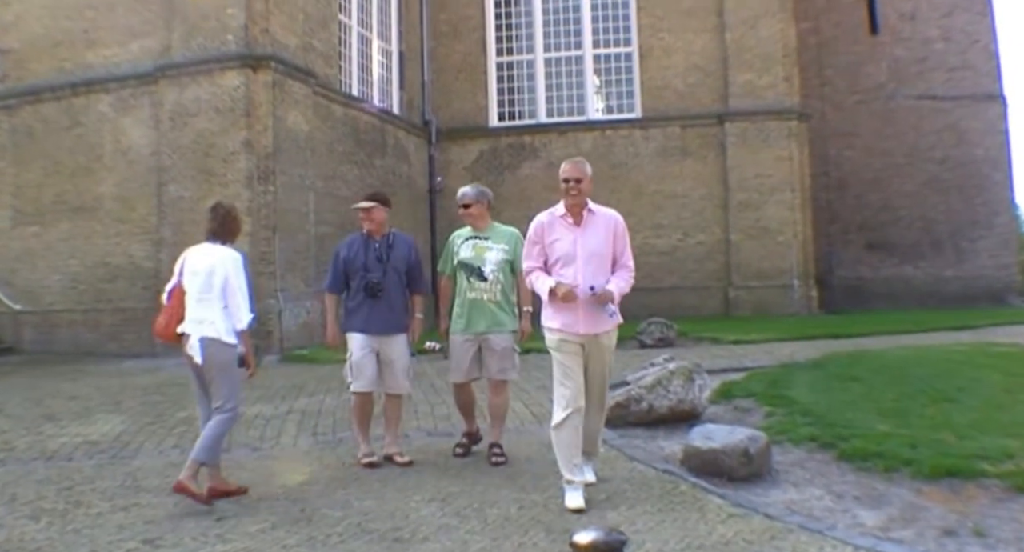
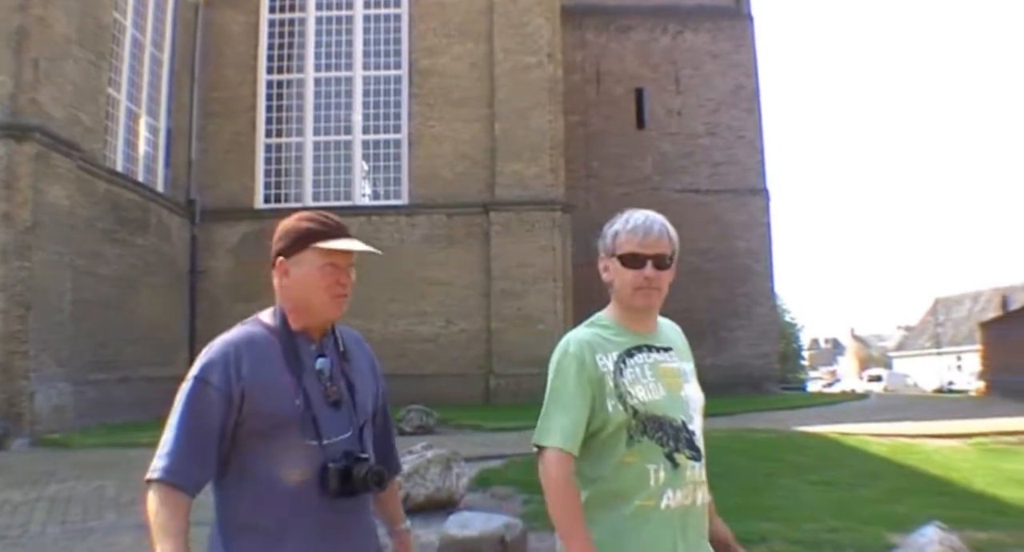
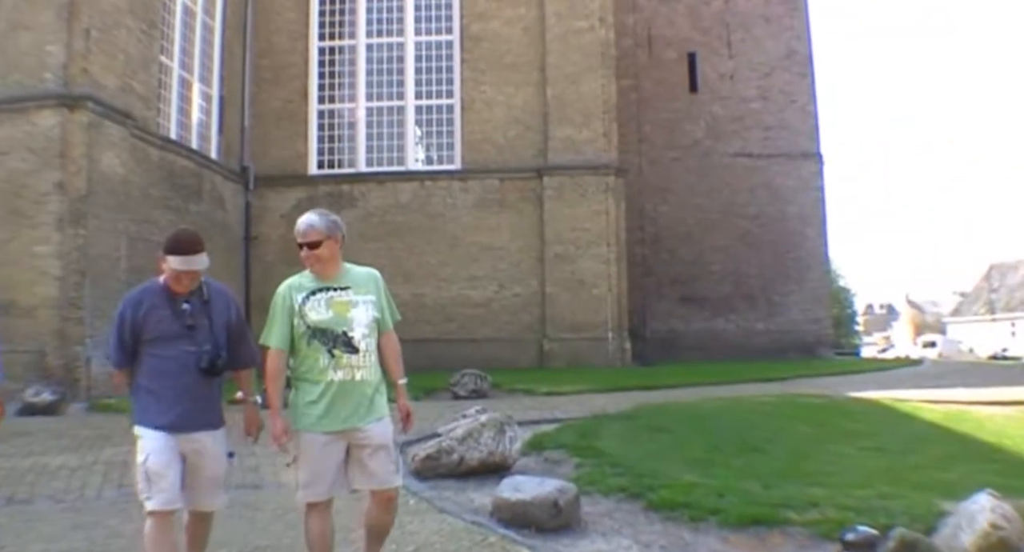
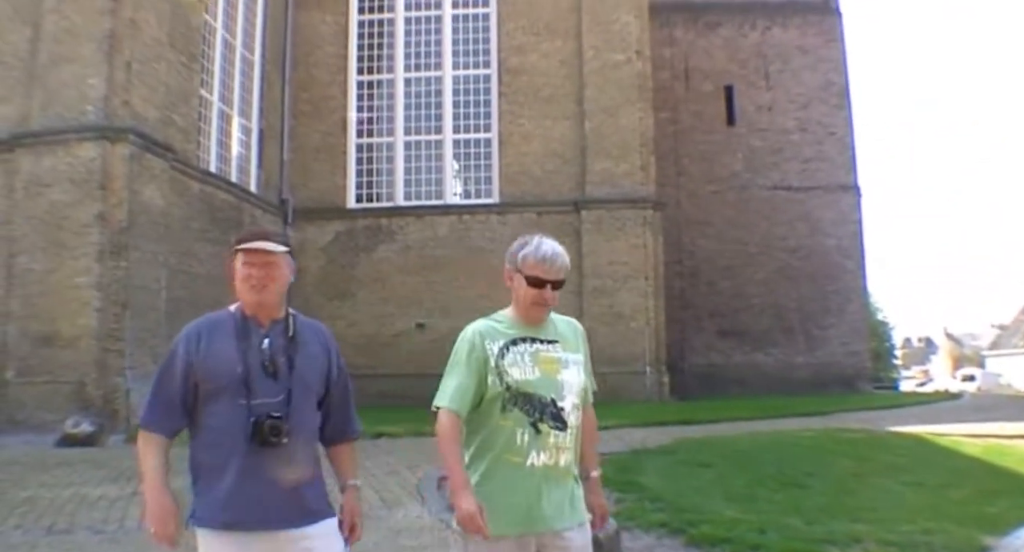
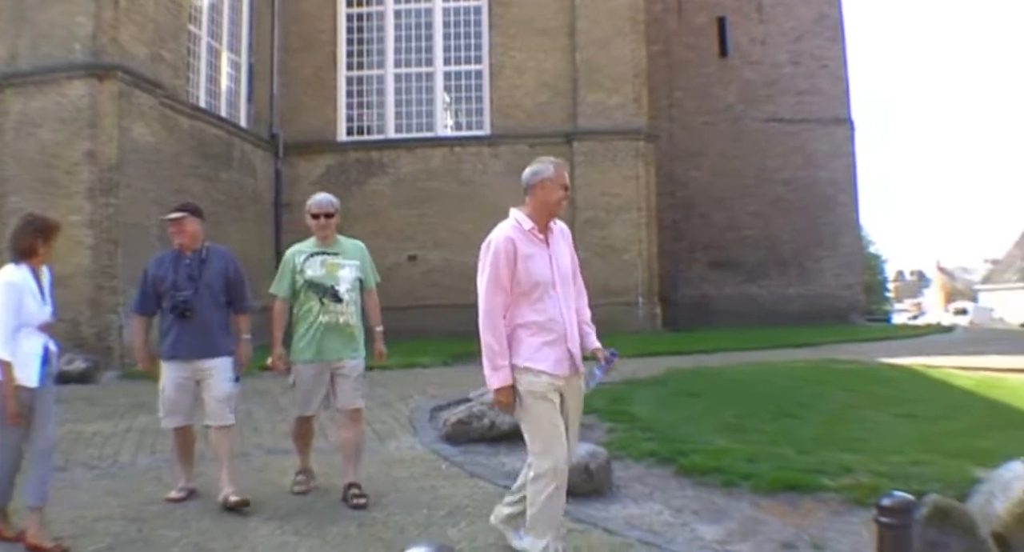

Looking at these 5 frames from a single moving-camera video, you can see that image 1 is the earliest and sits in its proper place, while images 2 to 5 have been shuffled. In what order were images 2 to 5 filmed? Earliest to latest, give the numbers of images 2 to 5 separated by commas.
5, 3, 4, 2
